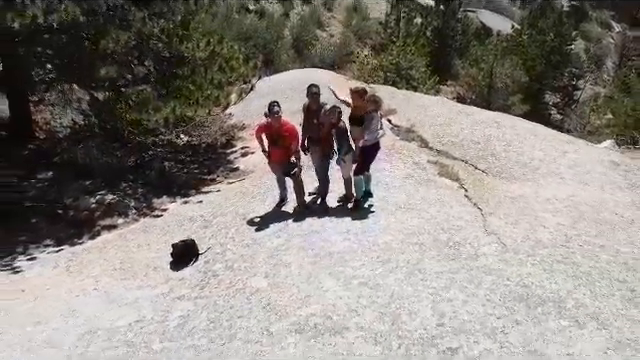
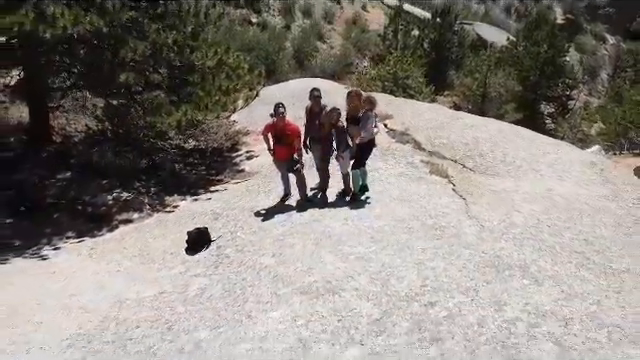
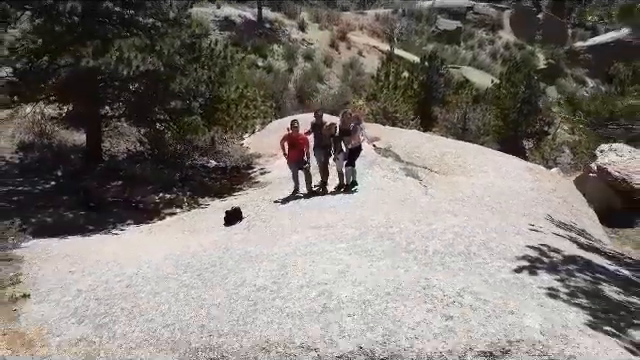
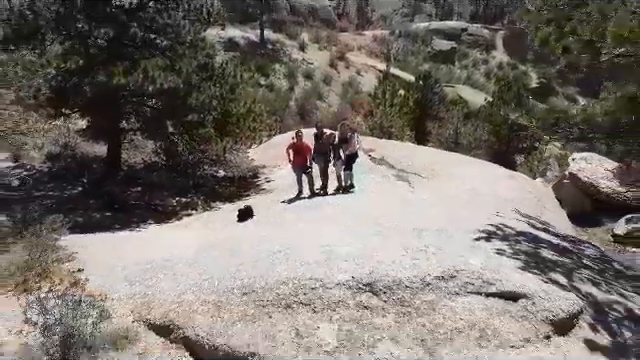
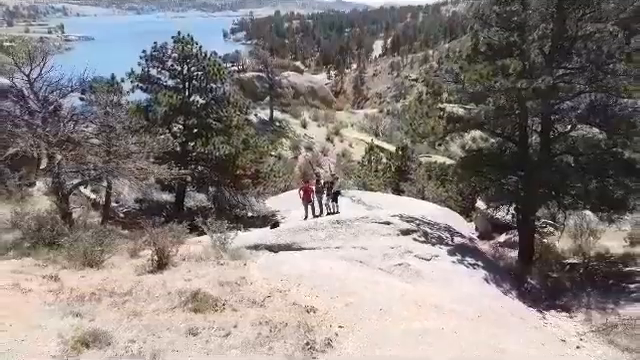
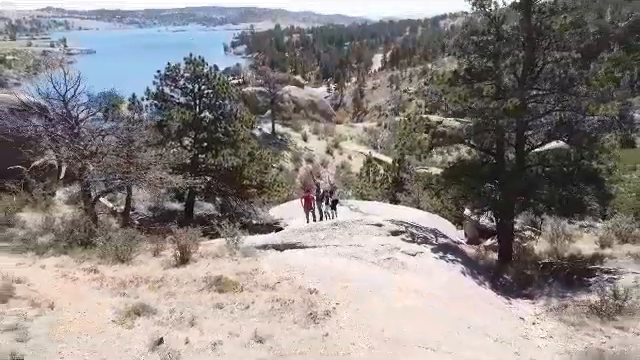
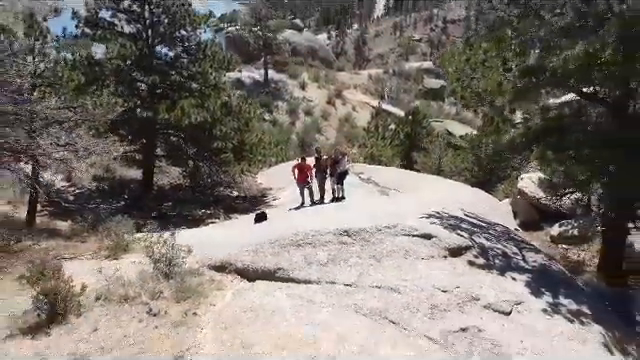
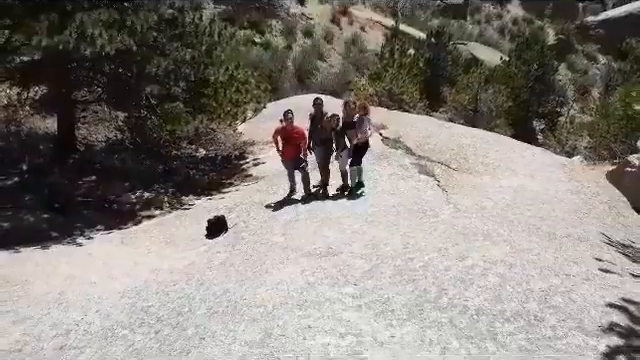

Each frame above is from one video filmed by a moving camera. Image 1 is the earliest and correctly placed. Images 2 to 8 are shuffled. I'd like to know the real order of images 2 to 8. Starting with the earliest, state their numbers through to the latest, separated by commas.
2, 8, 3, 4, 7, 5, 6
